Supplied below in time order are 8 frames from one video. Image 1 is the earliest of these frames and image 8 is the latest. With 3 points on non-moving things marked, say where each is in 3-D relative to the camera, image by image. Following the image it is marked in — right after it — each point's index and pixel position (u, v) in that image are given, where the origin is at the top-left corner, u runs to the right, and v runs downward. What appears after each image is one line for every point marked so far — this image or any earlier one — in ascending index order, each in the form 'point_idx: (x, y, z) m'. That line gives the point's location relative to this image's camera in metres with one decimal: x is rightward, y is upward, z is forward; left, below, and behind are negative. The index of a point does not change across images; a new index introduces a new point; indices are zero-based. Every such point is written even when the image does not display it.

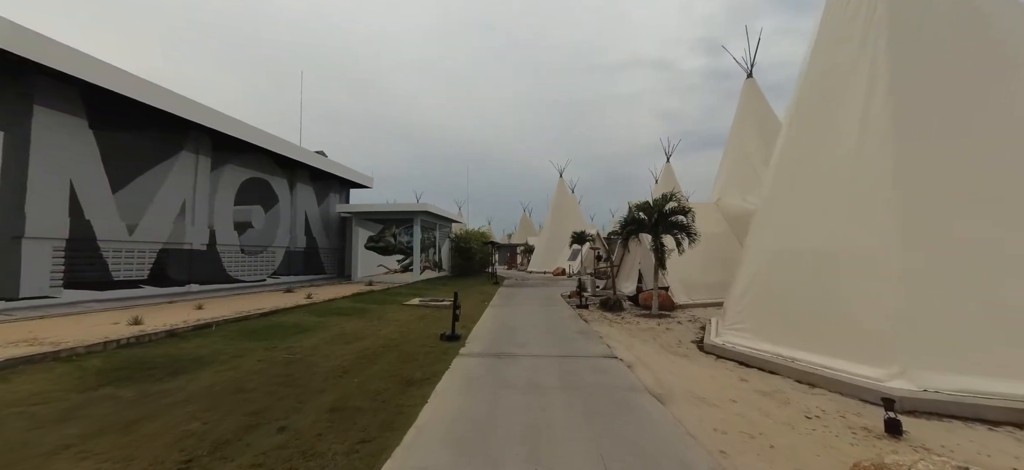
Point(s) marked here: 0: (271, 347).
0: (-4.2, -2.0, +6.5) m
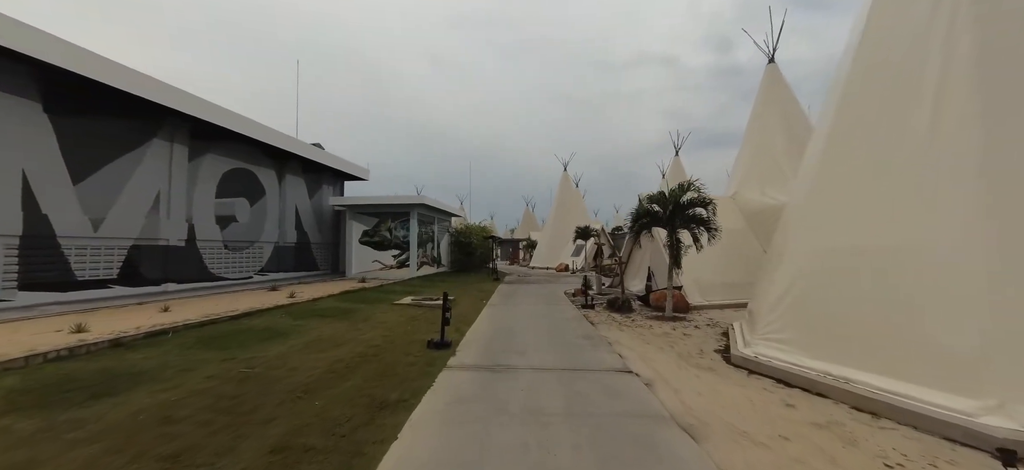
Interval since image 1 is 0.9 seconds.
0: (-4.3, -1.9, +5.7) m
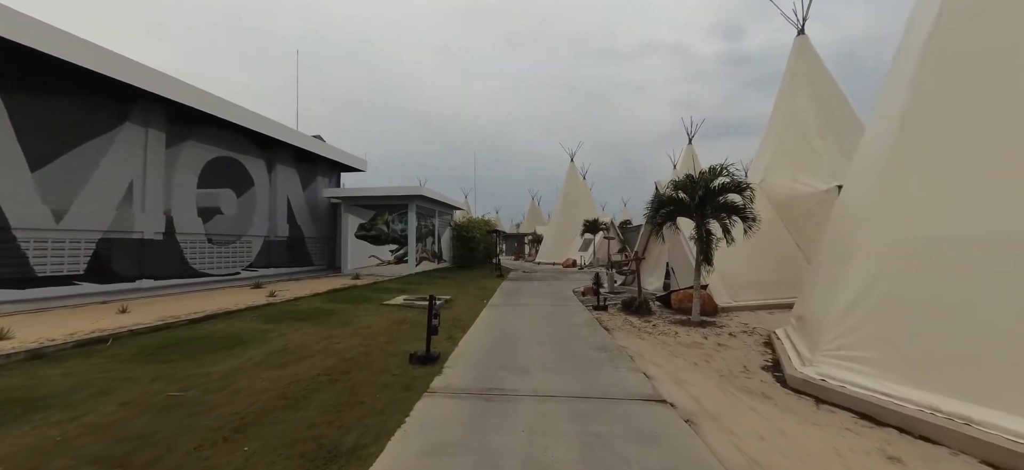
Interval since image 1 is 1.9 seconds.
0: (-4.3, -1.8, +4.6) m
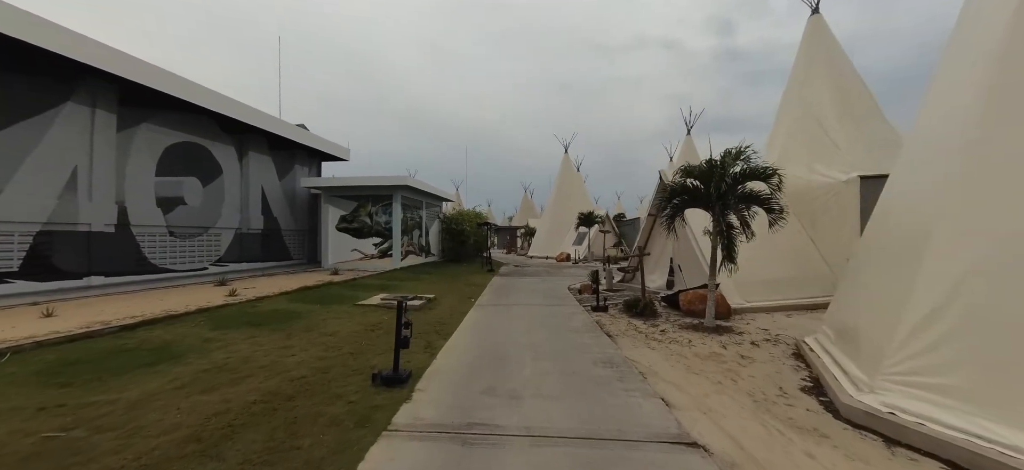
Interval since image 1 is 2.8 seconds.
0: (-4.4, -1.7, +3.6) m
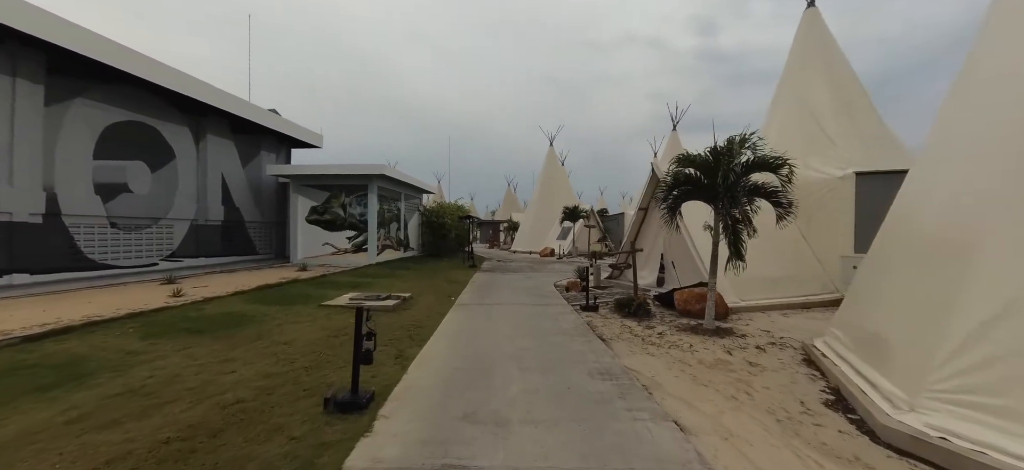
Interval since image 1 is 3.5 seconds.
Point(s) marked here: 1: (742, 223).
0: (-4.5, -1.6, +2.7) m
1: (+3.5, +0.2, +5.7) m
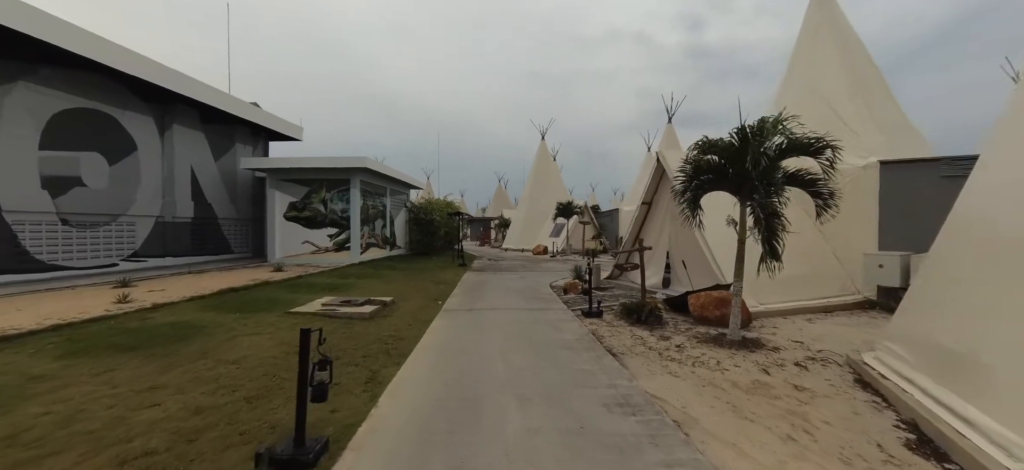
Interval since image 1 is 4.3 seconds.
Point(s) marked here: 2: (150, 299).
0: (-4.5, -1.6, +1.7) m
1: (+3.4, +0.3, +4.9) m
2: (-6.8, -1.2, +7.0) m
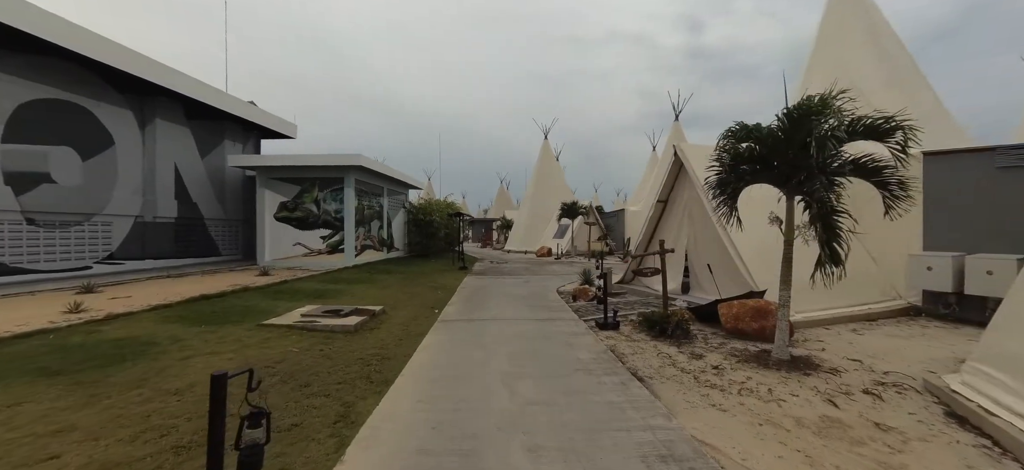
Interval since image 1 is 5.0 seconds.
0: (-4.5, -1.6, +0.9) m
1: (+3.5, +0.2, +4.1) m
2: (-6.7, -1.2, +6.2) m
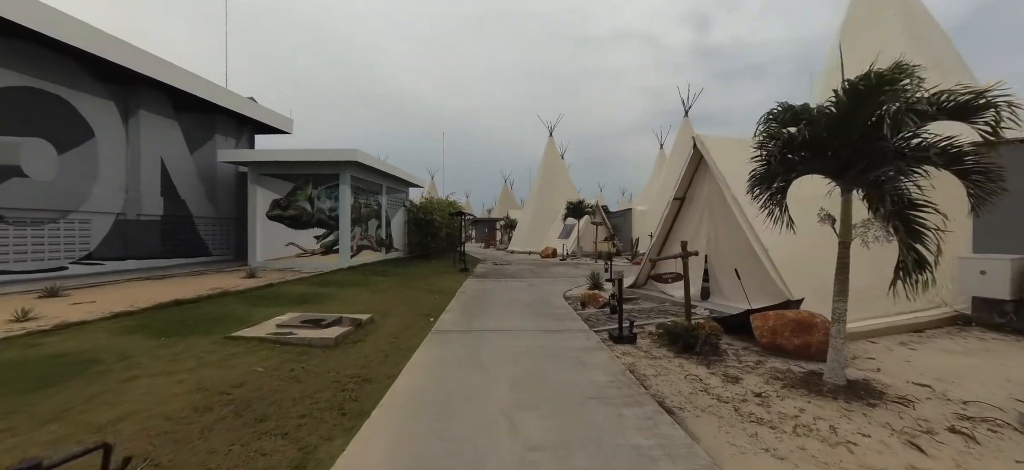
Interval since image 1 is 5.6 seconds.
0: (-4.5, -1.6, +0.2) m
1: (+3.5, +0.2, +3.3) m
2: (-6.7, -1.2, +5.6) m
